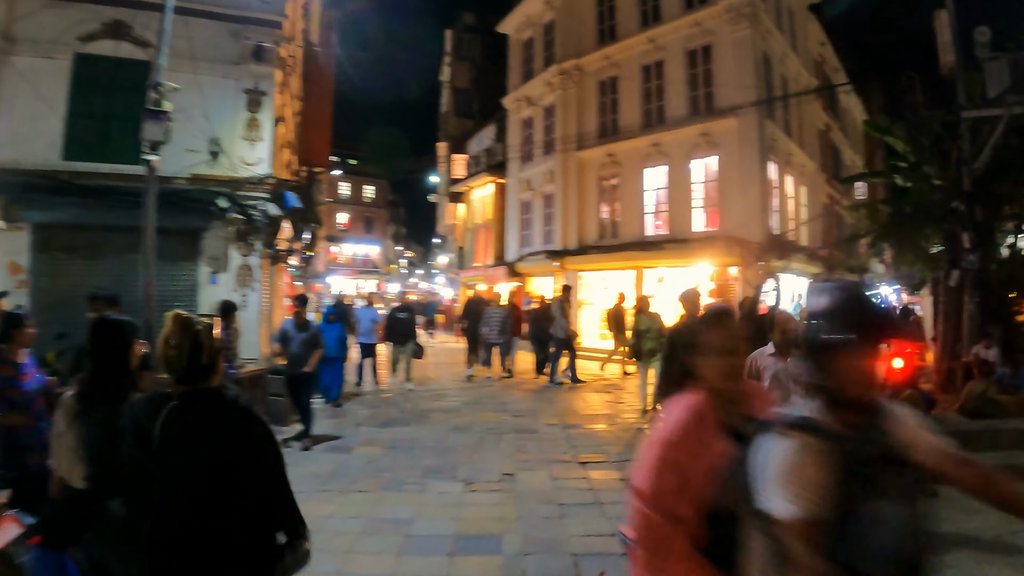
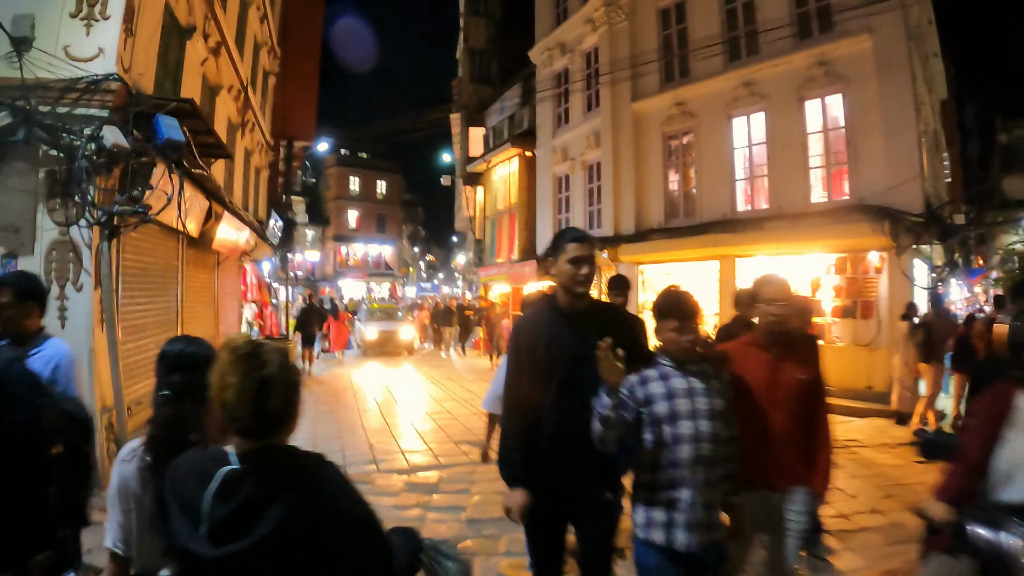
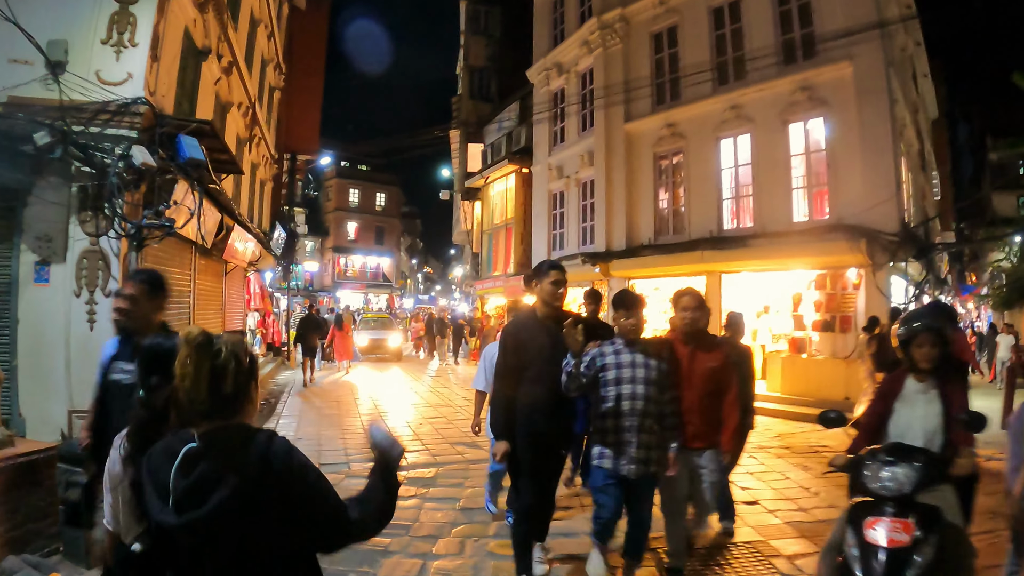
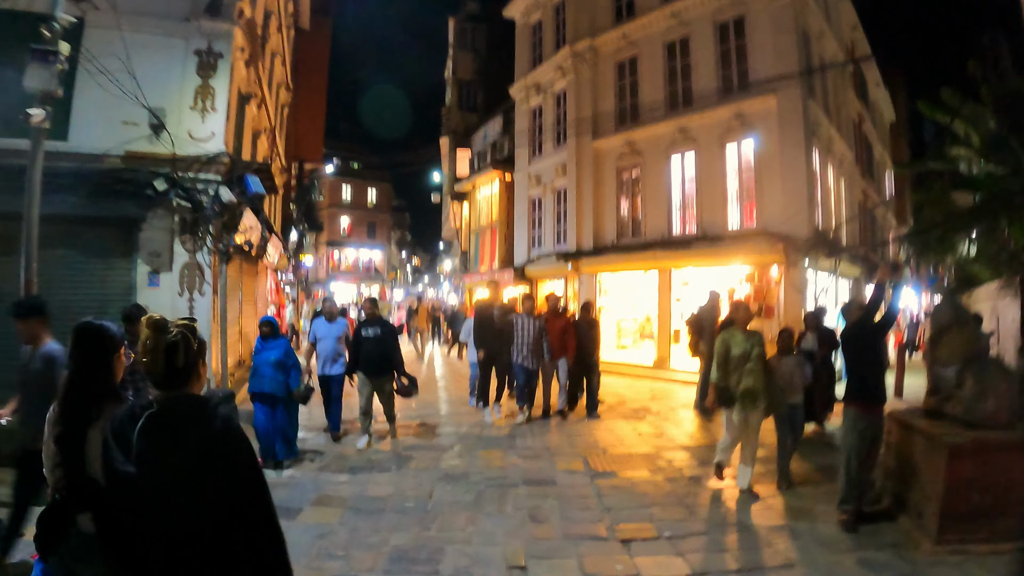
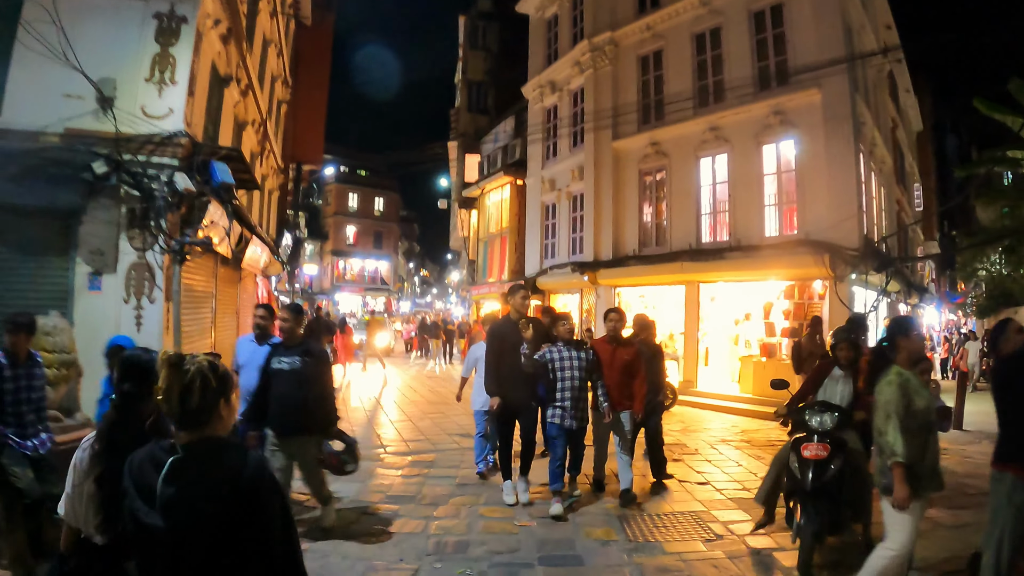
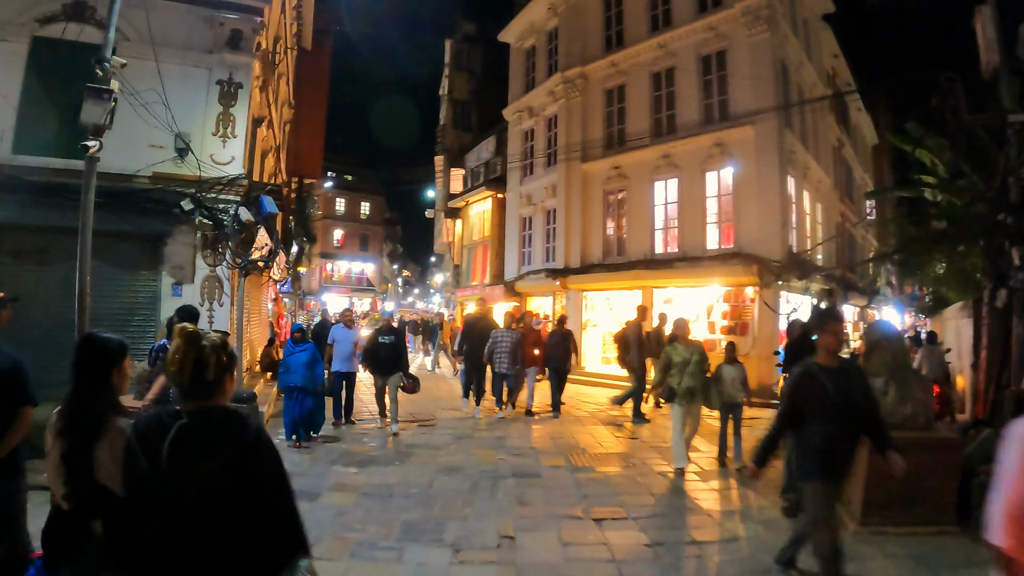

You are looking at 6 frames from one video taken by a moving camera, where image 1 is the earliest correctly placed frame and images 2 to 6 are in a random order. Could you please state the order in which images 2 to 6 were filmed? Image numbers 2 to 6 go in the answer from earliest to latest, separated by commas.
6, 4, 5, 3, 2
